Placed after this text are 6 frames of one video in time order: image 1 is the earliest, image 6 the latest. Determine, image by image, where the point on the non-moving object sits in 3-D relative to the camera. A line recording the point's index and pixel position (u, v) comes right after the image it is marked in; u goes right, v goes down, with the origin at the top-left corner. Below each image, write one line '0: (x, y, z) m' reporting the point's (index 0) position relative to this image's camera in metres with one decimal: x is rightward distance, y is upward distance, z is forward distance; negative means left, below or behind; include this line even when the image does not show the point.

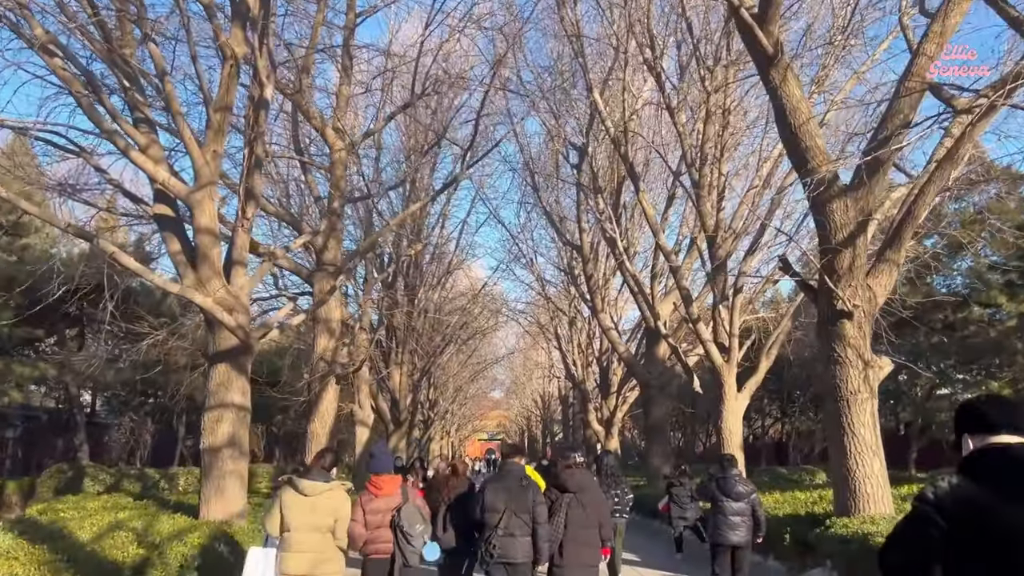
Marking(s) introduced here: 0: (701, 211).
0: (+3.5, +1.4, +15.1) m
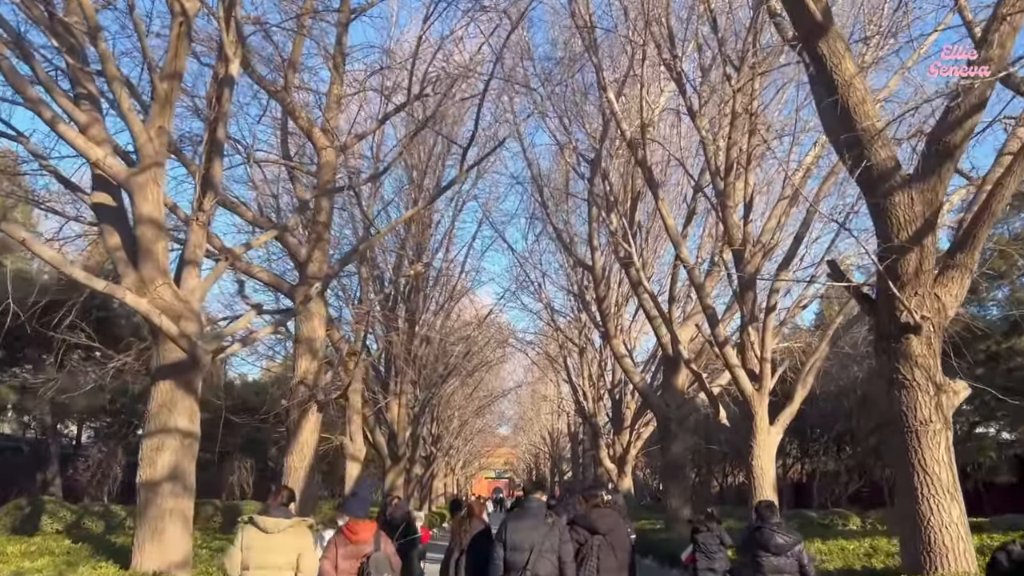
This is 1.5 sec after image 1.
0: (+3.6, +1.1, +13.6) m
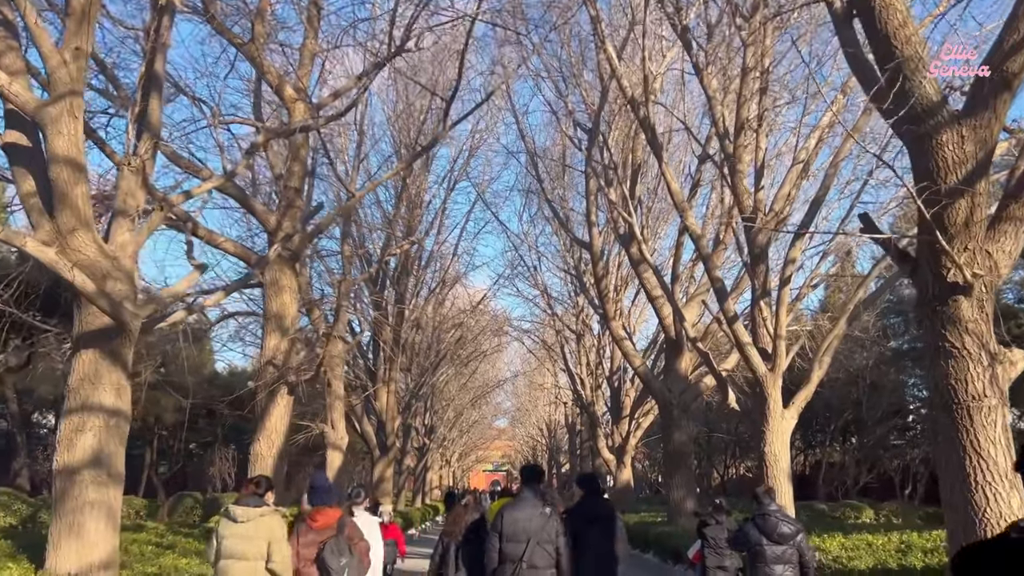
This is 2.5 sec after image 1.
0: (+3.4, +1.5, +12.5) m
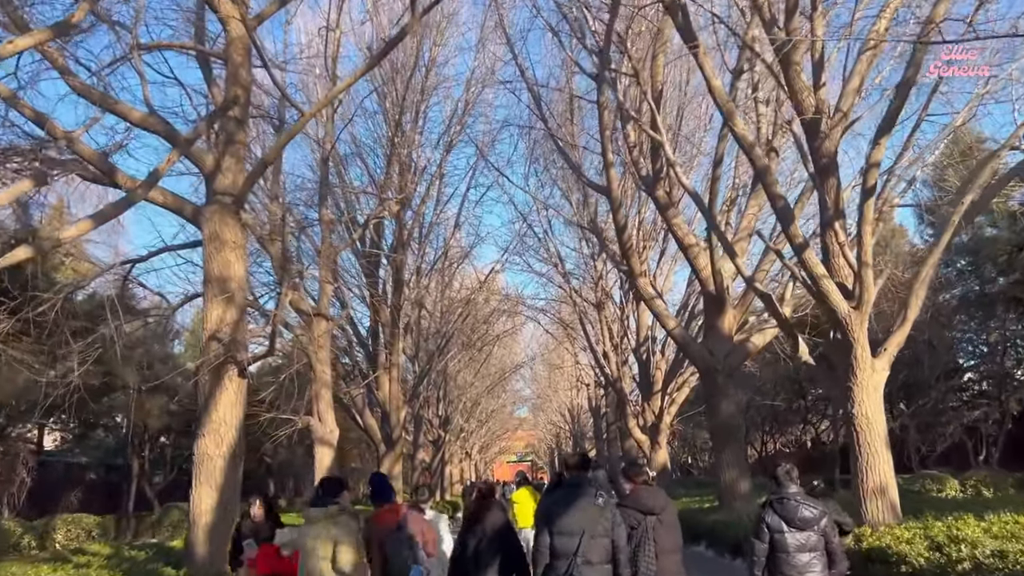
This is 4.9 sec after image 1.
0: (+3.4, +2.4, +9.9) m
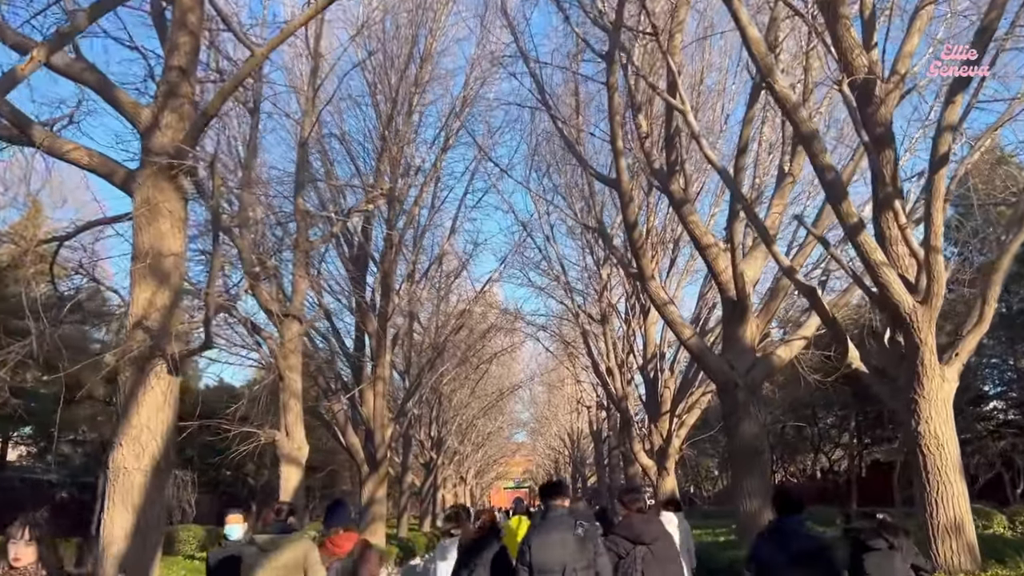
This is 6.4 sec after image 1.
0: (+3.3, +2.5, +8.4) m
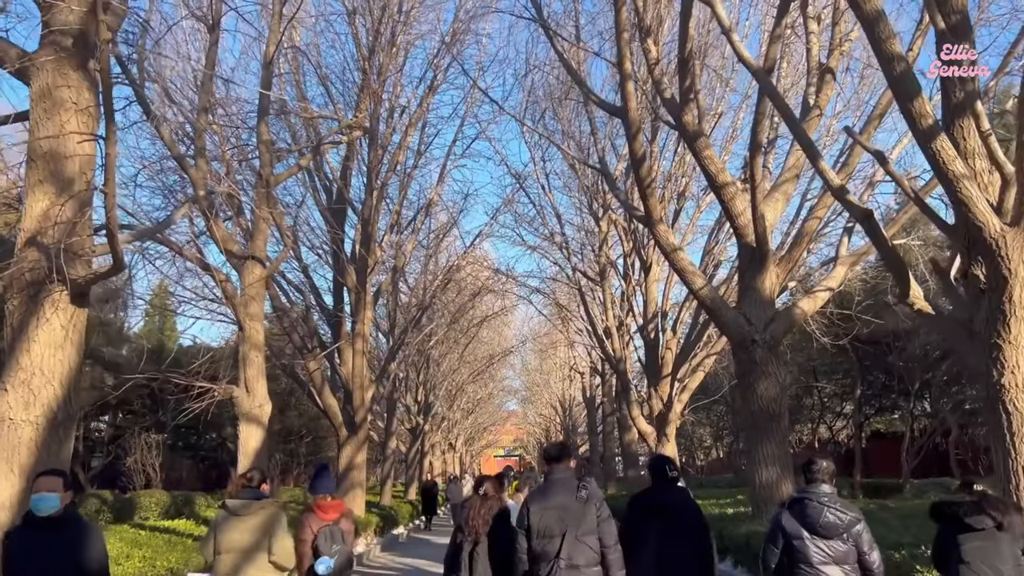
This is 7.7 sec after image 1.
0: (+3.3, +3.1, +6.9) m
